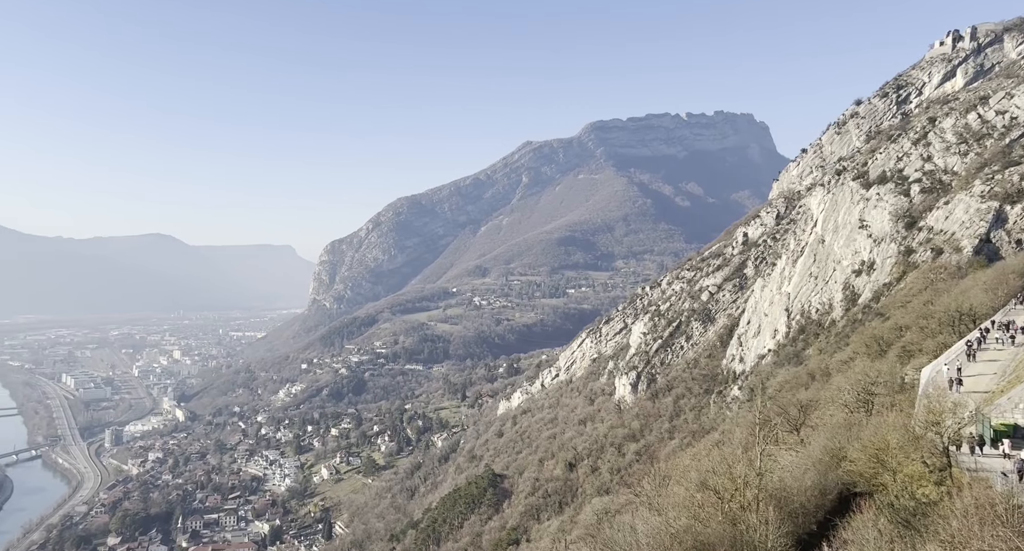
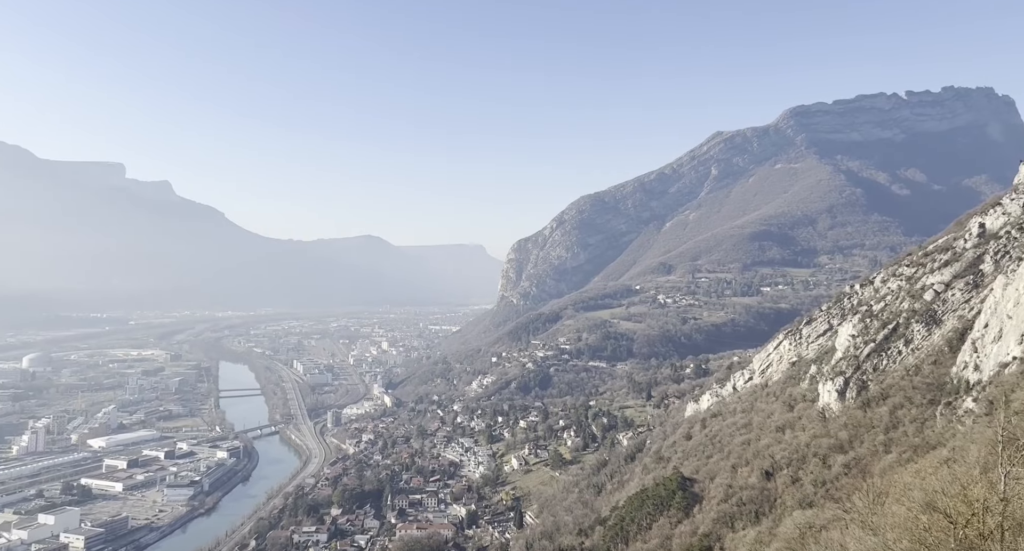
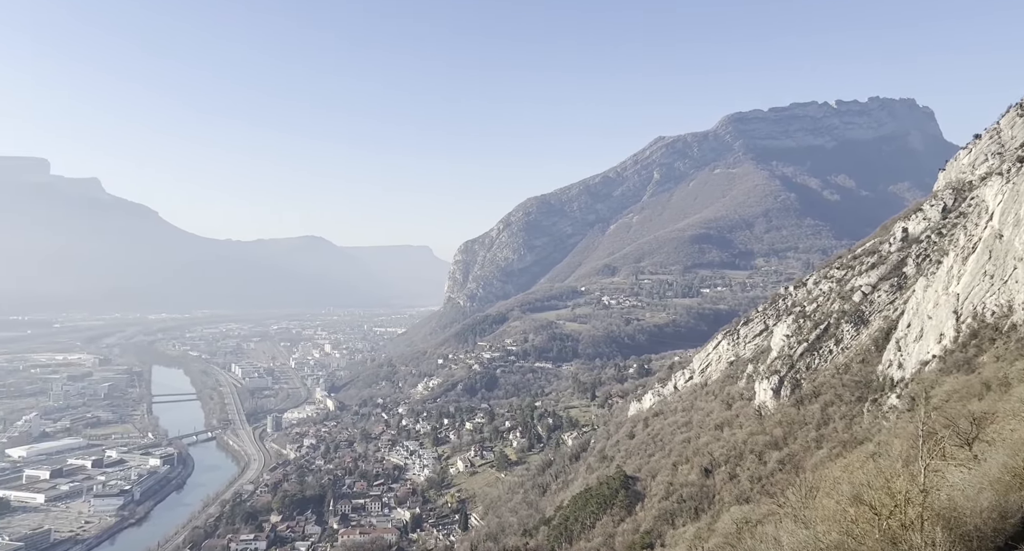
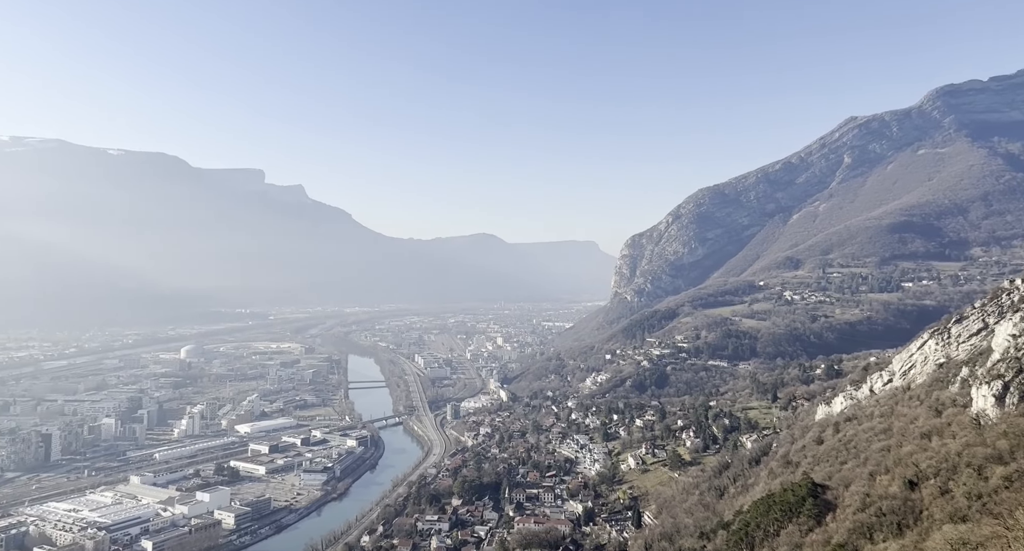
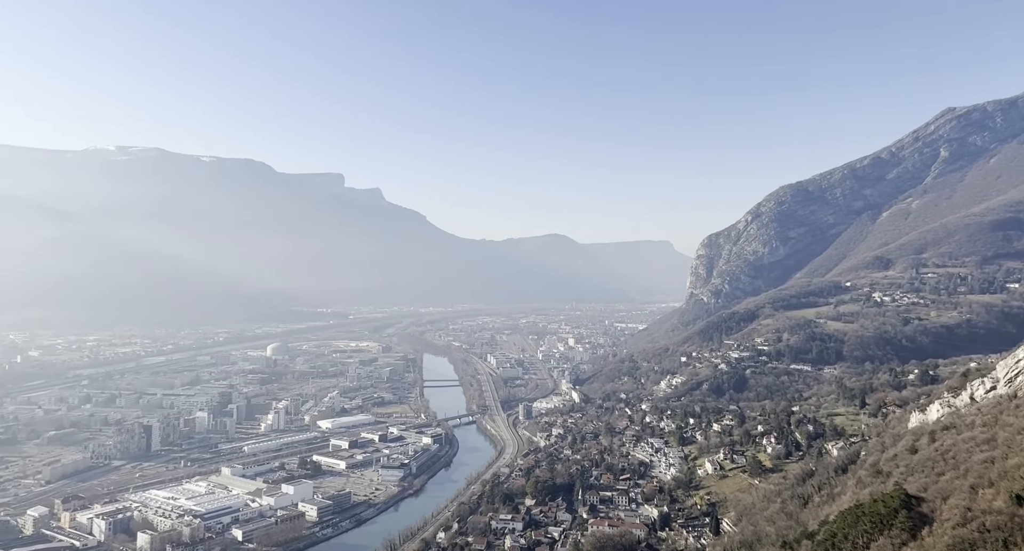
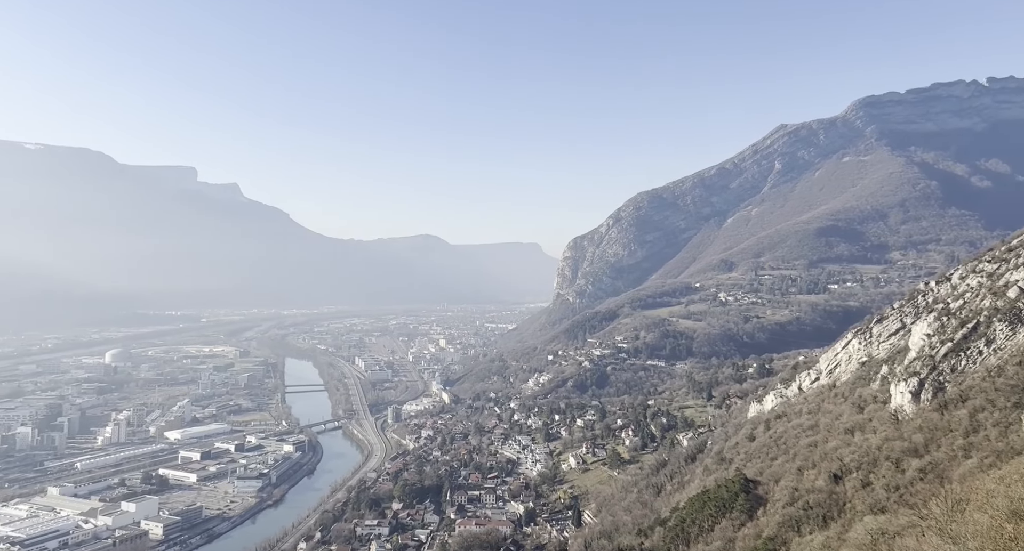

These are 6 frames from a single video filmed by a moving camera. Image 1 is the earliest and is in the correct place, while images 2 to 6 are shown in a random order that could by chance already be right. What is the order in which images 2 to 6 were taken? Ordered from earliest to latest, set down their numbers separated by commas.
3, 2, 6, 4, 5
